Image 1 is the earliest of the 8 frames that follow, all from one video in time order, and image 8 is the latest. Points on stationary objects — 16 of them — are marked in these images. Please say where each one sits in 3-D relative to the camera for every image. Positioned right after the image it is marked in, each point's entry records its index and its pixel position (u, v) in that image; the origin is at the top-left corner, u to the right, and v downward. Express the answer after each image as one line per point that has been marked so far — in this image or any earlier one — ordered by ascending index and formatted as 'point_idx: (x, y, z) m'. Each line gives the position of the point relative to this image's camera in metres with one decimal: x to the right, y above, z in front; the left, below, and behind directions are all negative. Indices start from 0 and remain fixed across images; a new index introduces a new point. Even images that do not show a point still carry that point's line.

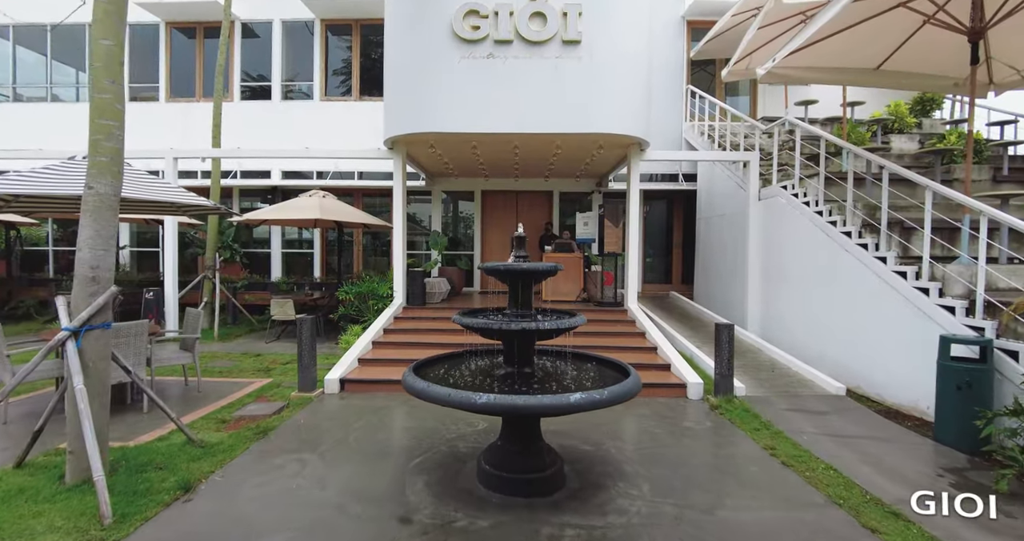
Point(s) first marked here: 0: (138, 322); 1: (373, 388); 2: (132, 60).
0: (-3.8, -0.5, +5.4) m
1: (-1.8, -1.5, +6.6) m
2: (-9.9, +5.5, +13.6) m
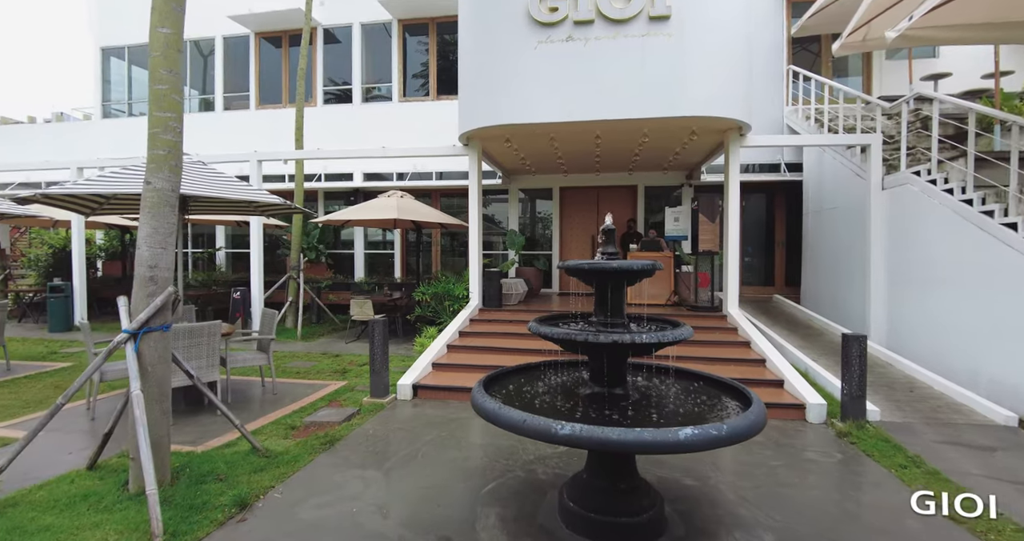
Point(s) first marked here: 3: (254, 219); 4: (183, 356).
0: (-3.0, -0.5, +5.3) m
1: (-0.8, -1.5, +6.2) m
2: (-7.8, +5.5, +14.3) m
3: (-5.1, +1.0, +10.4) m
4: (-3.2, -0.8, +5.1) m
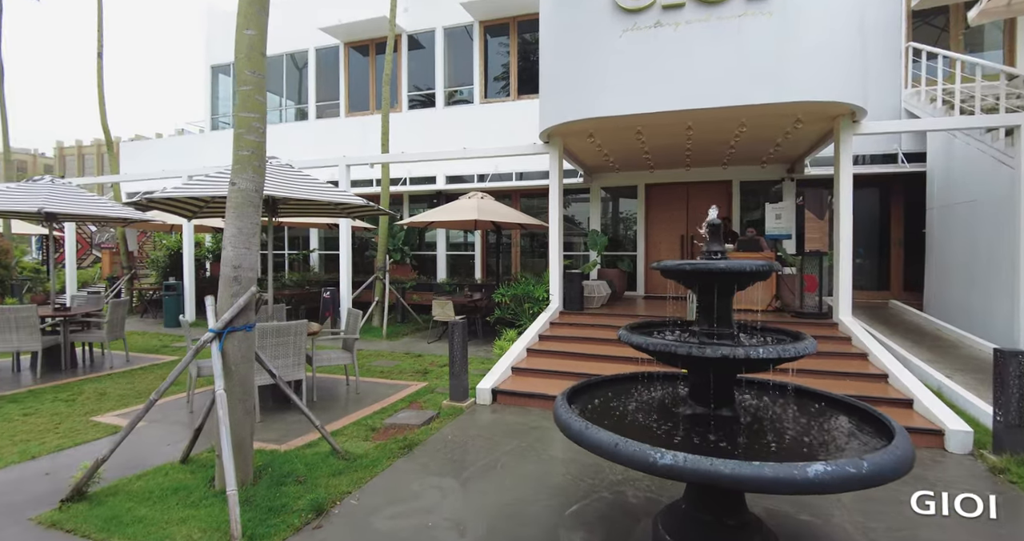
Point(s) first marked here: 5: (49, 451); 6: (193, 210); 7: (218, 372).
0: (-2.2, -0.5, +5.4) m
1: (+0.2, -1.5, +6.0) m
2: (-5.5, +5.4, +15.0) m
3: (-3.4, +1.0, +10.7) m
4: (-2.4, -0.8, +5.2) m
5: (-3.9, -1.5, +4.4) m
6: (-4.1, +0.8, +6.7) m
7: (-1.9, -0.7, +3.4) m
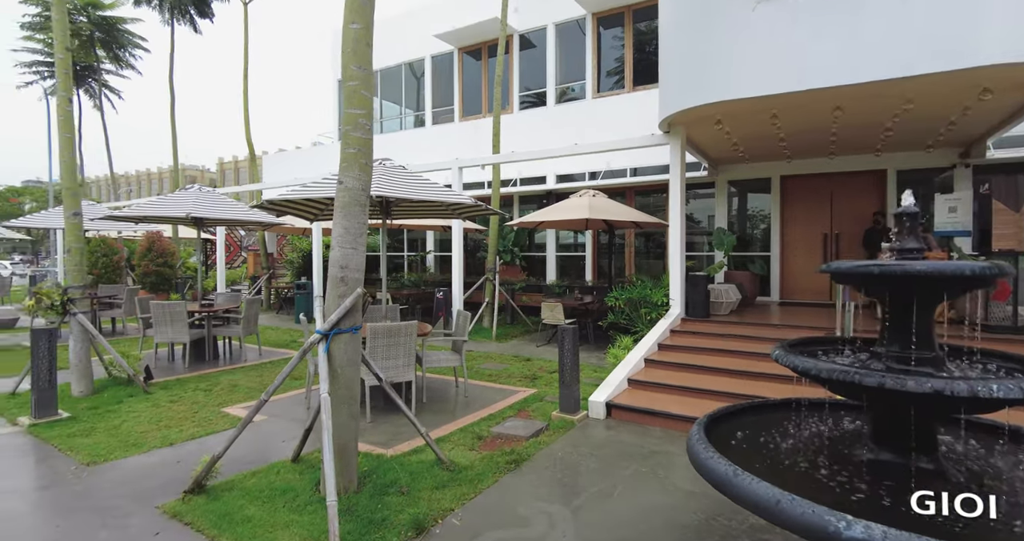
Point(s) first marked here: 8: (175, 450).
0: (-1.1, -0.5, +5.3) m
1: (+1.4, -1.5, +5.4) m
2: (-2.3, +5.4, +15.5) m
3: (-1.2, +1.0, +10.8) m
4: (-1.3, -0.9, +5.2) m
5: (-2.9, -1.5, +4.7) m
6: (-2.6, +0.8, +7.0) m
7: (-1.2, -0.7, +3.3) m
8: (-2.8, -1.5, +4.4) m
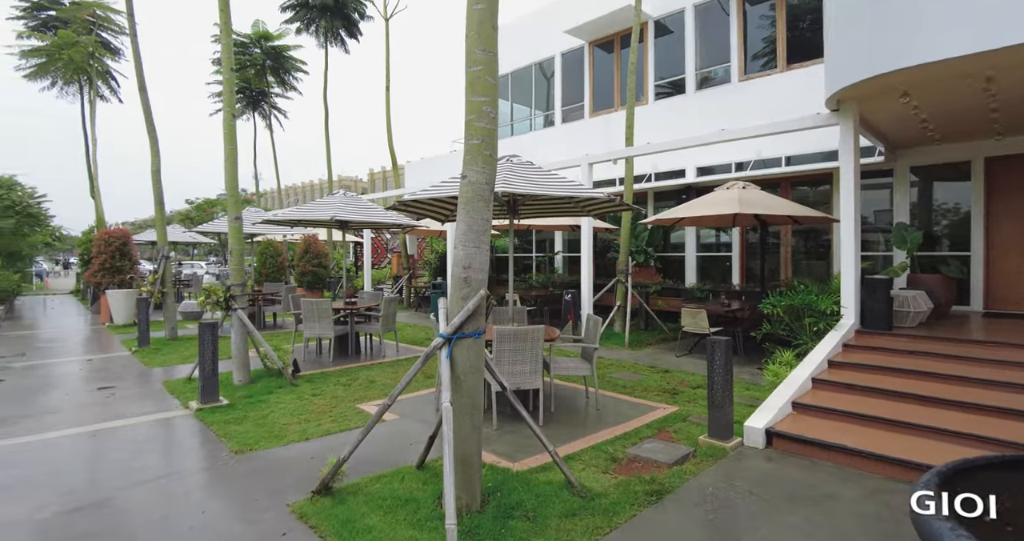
0: (+0.2, -0.6, +5.0) m
1: (+2.6, -1.6, +4.5) m
2: (+1.5, +5.4, +15.1) m
3: (+1.5, +1.0, +10.3) m
4: (0.0, -0.9, +4.9) m
5: (-1.8, -1.5, +4.8) m
6: (-0.9, +0.8, +7.0) m
7: (-0.4, -0.7, +3.1) m
8: (-1.7, -1.5, +4.5) m
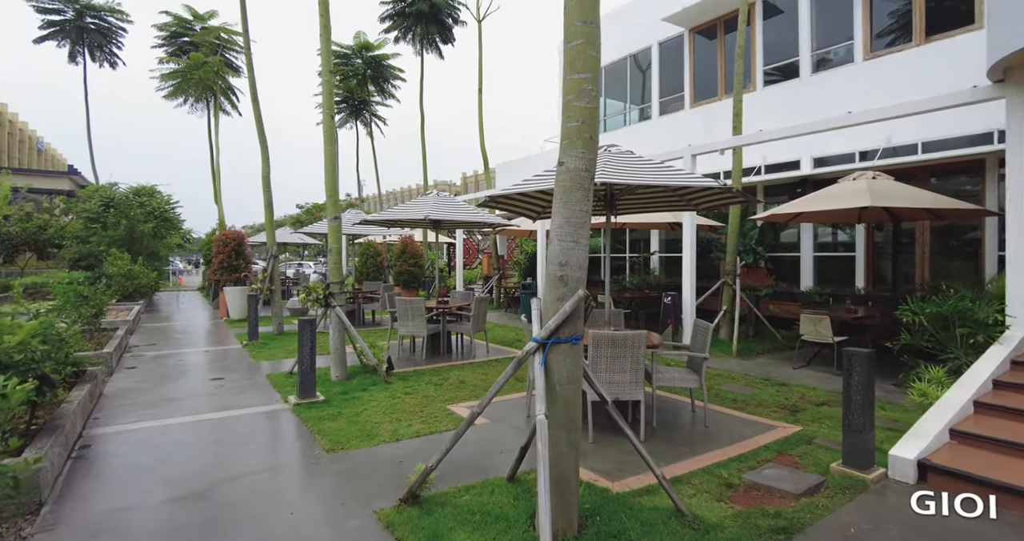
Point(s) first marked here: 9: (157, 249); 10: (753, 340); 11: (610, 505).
0: (+1.1, -0.5, +4.5) m
1: (+3.3, -1.6, +3.6) m
2: (+4.1, +5.3, +14.3) m
3: (+3.2, +1.0, +9.6) m
4: (+0.8, -0.8, +4.5) m
5: (-0.9, -1.5, +4.7) m
6: (+0.4, +0.8, +6.7) m
7: (+0.1, -0.6, +2.8) m
8: (-0.9, -1.5, +4.4) m
9: (-12.5, +0.7, +18.3) m
10: (+4.8, -1.4, +10.4) m
11: (+0.6, -1.5, +3.3) m
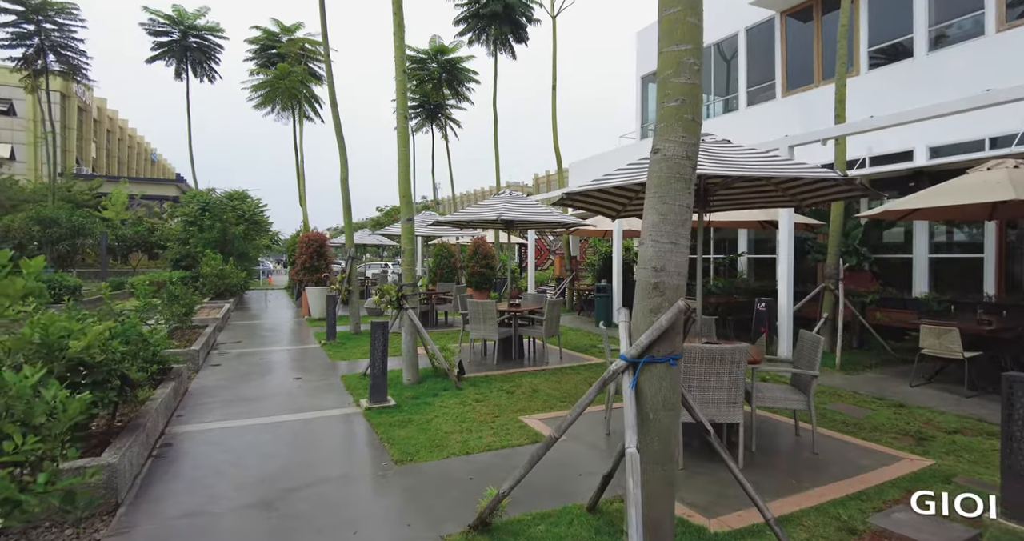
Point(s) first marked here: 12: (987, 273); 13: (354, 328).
0: (+1.7, -0.6, +4.0) m
1: (+3.8, -1.6, +2.8) m
2: (+6.1, +5.3, +13.3) m
3: (+4.5, +0.9, +8.7) m
4: (+1.4, -0.9, +4.0) m
5: (-0.3, -1.5, +4.4) m
6: (+1.3, +0.7, +6.2) m
7: (+0.5, -0.7, +2.4) m
8: (-0.3, -1.5, +4.1) m
9: (-9.9, +0.8, +19.5) m
10: (+6.2, -1.5, +9.3) m
11: (+1.1, -1.5, +2.8) m
12: (+8.7, 0.0, +9.5) m
13: (-3.1, -1.1, +10.1) m
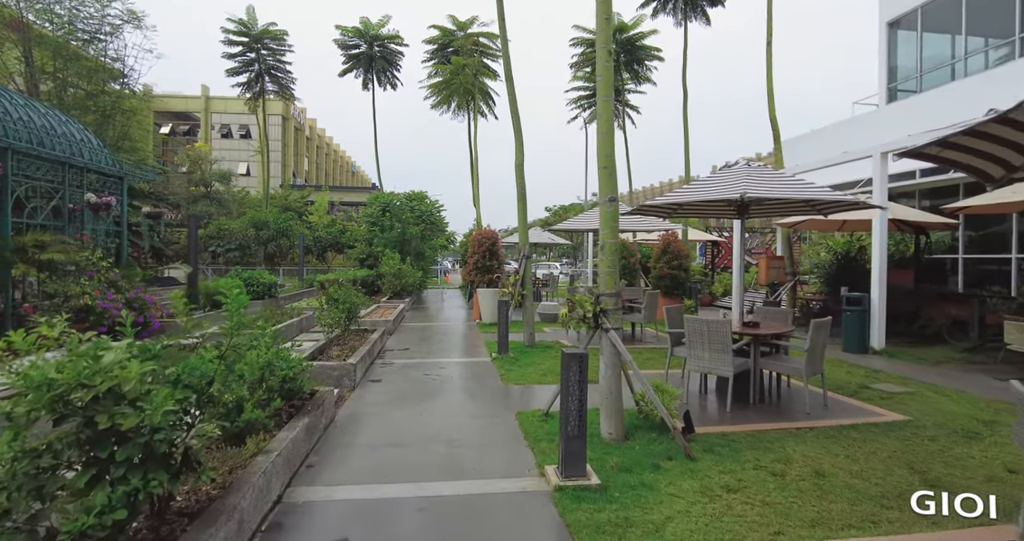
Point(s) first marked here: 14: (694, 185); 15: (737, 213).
0: (+2.9, -0.6, +1.2) m
1: (+4.5, -1.7, -0.6) m
2: (+10.0, +5.2, +8.8) m
3: (+7.0, +0.8, +4.9) m
4: (+2.7, -0.9, +1.3) m
5: (+1.2, -1.5, +2.2) m
6: (+3.2, +0.7, +3.5) m
7: (+1.3, -0.7, 0.0) m
8: (+1.0, -1.5, +2.0) m
9: (-3.3, +0.8, +19.5) m
10: (+8.8, -1.6, +4.9) m
11: (+2.0, -1.5, +0.3) m
12: (+11.3, -0.2, +4.3) m
13: (+0.3, -1.1, +8.5) m
14: (+2.1, +1.0, +6.0) m
15: (+2.6, +0.7, +6.0) m
